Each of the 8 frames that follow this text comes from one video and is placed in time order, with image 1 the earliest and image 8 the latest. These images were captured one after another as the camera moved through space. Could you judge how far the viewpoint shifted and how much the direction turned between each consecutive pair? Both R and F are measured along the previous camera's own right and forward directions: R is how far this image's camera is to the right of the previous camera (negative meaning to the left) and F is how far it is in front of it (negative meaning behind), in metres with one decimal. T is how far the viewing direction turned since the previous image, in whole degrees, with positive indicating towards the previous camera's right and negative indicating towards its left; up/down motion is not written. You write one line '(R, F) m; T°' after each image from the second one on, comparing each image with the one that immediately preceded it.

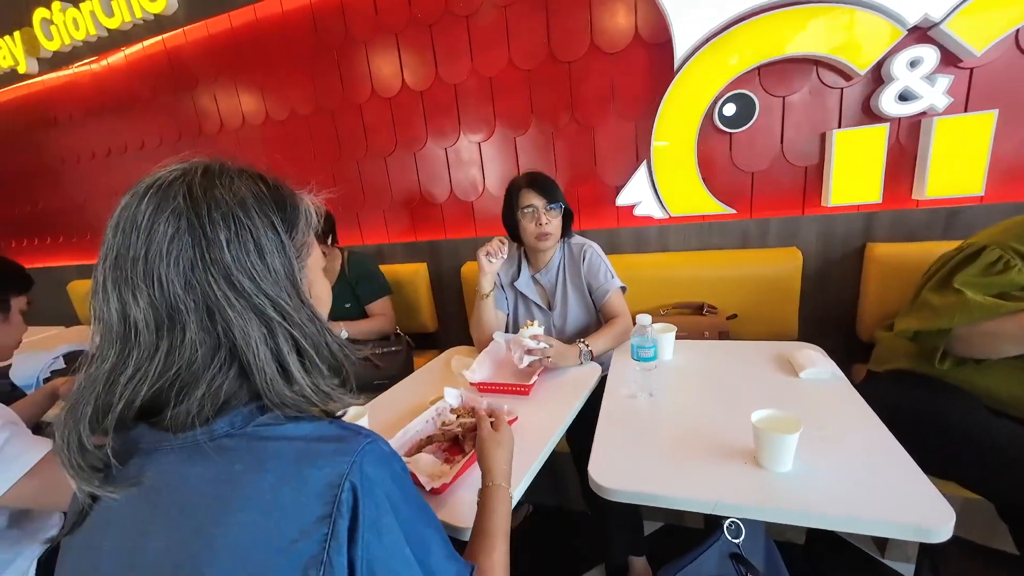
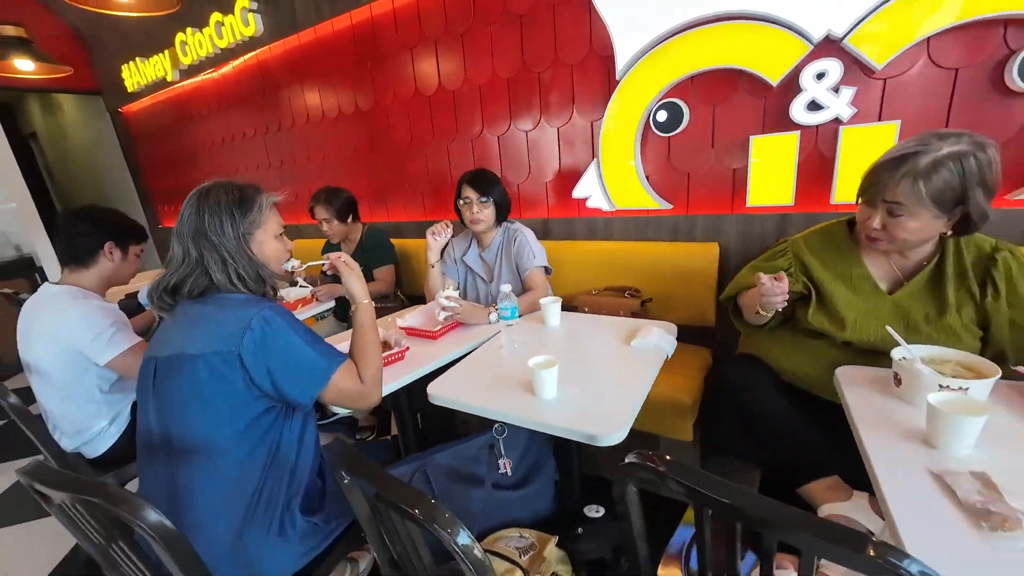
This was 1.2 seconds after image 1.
(+0.7, -0.3) m; -12°
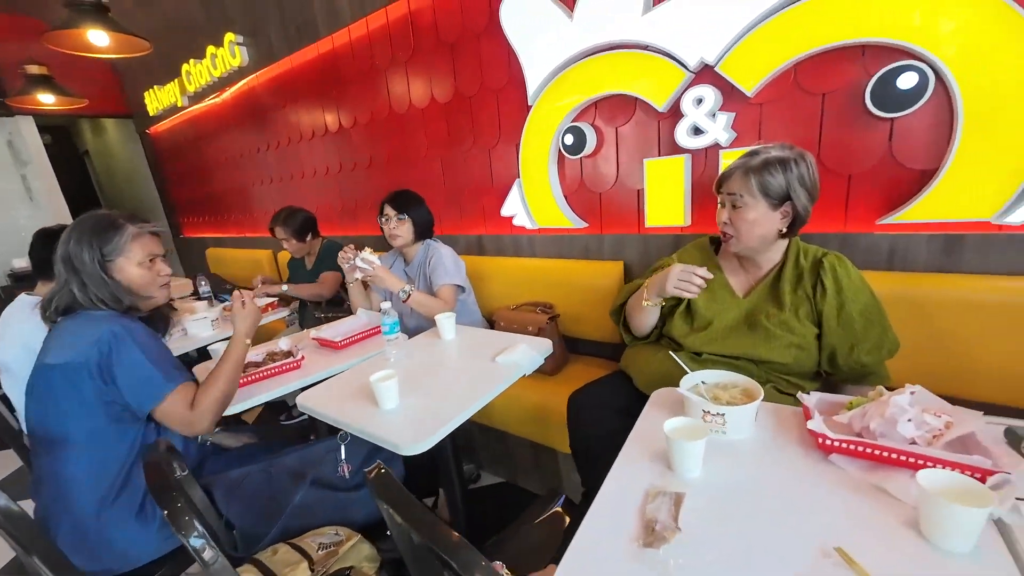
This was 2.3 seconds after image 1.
(+0.6, -0.1) m; -5°
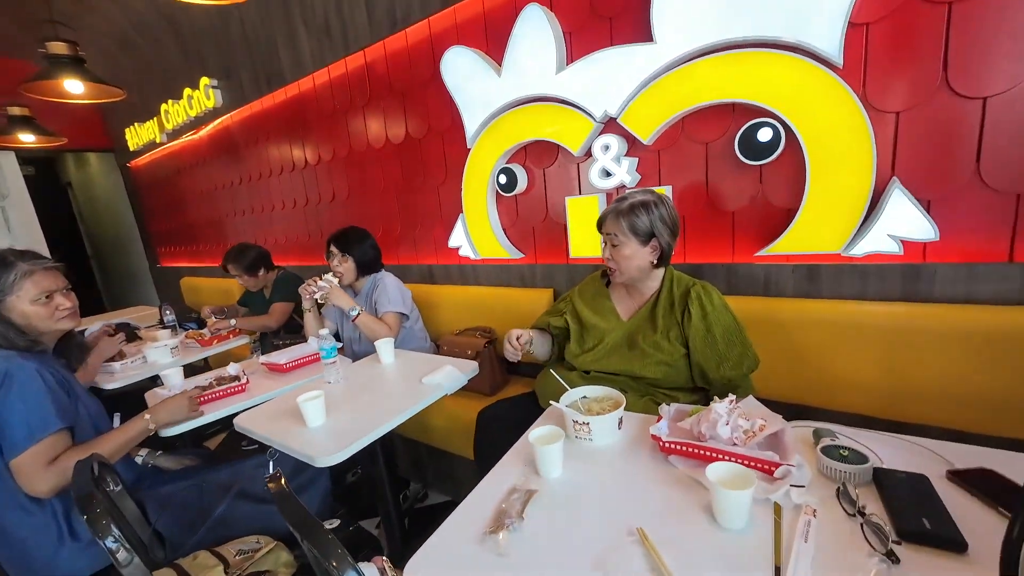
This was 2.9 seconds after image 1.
(+0.3, -0.2) m; +1°
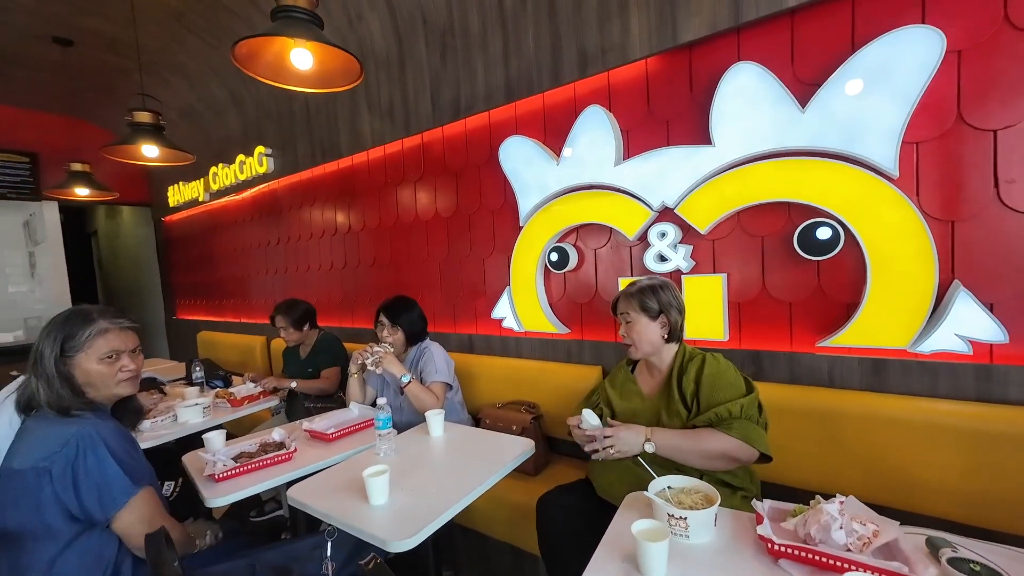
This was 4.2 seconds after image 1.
(-0.3, 0.0) m; 0°
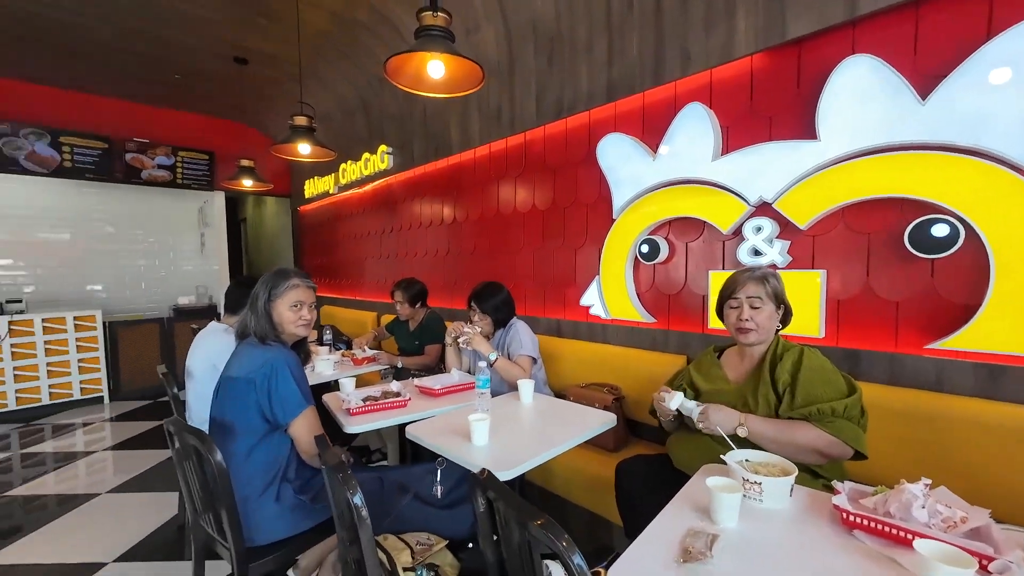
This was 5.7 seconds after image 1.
(0.0, -0.2) m; -11°
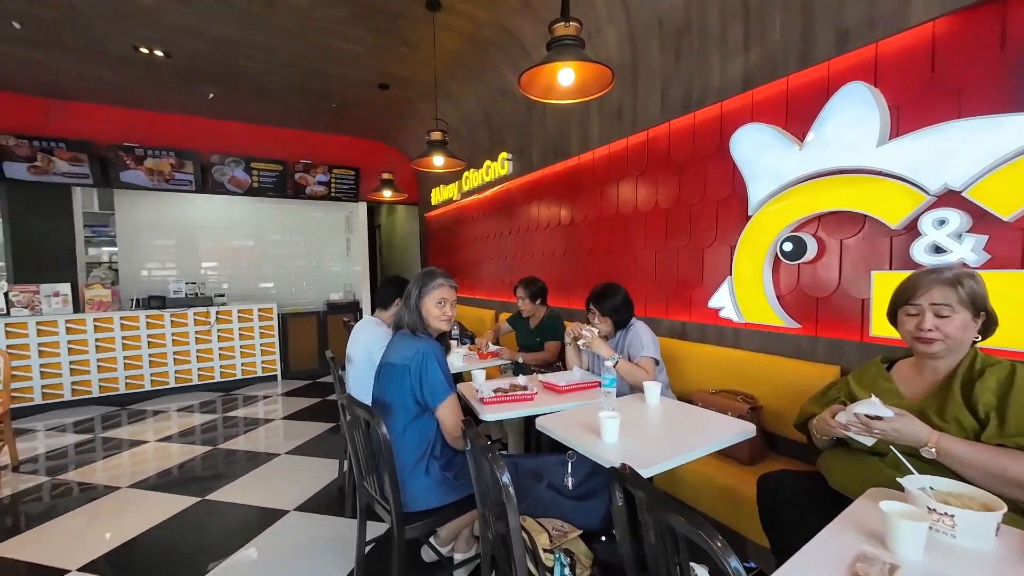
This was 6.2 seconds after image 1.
(-0.1, -0.1) m; -14°
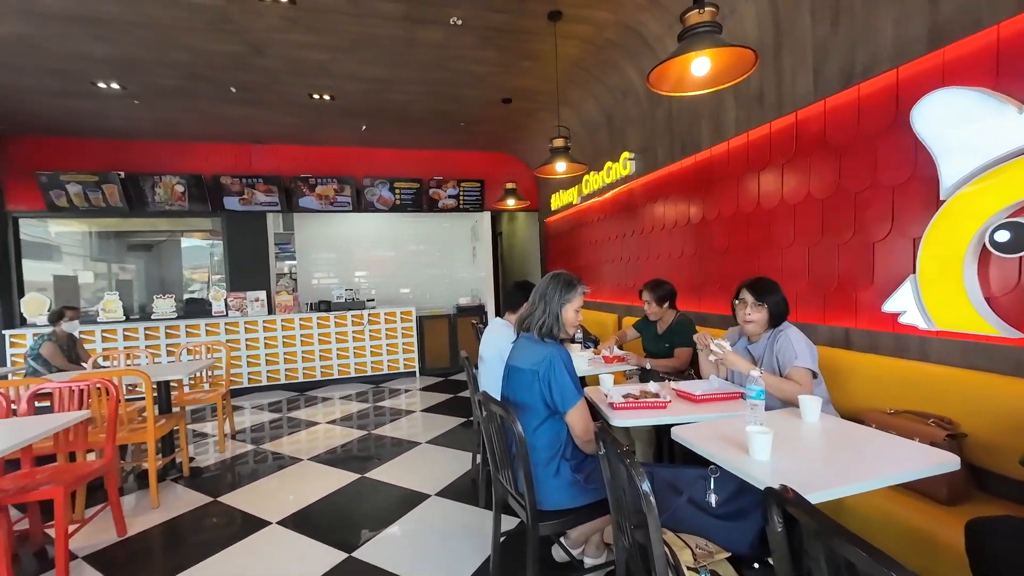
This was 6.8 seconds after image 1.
(-0.1, 0.0) m; -16°
